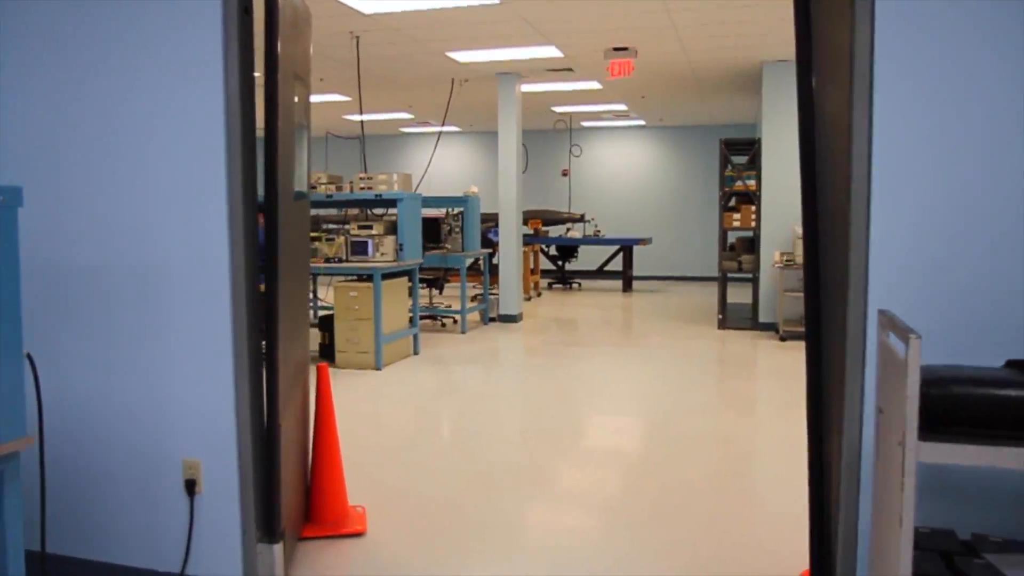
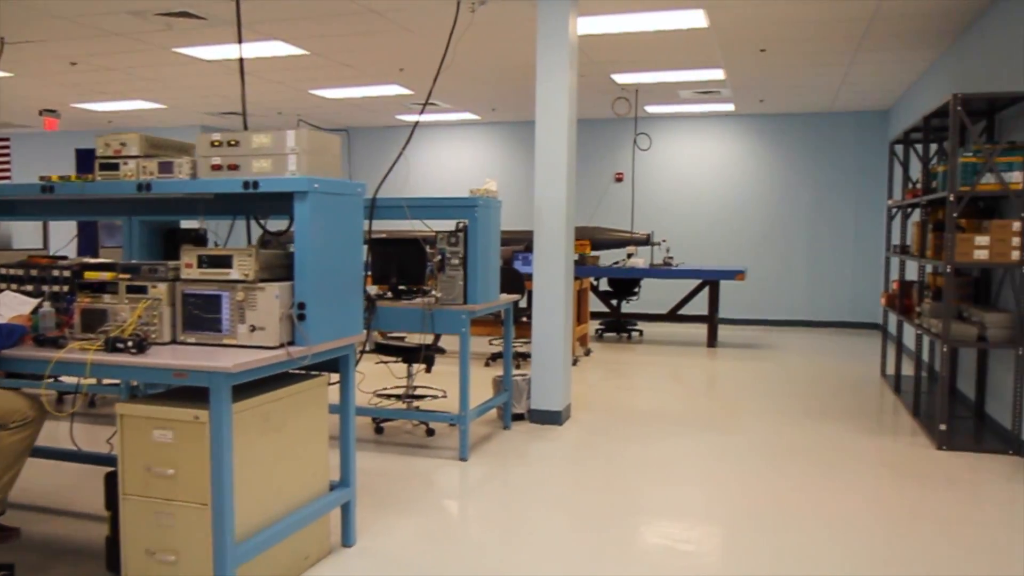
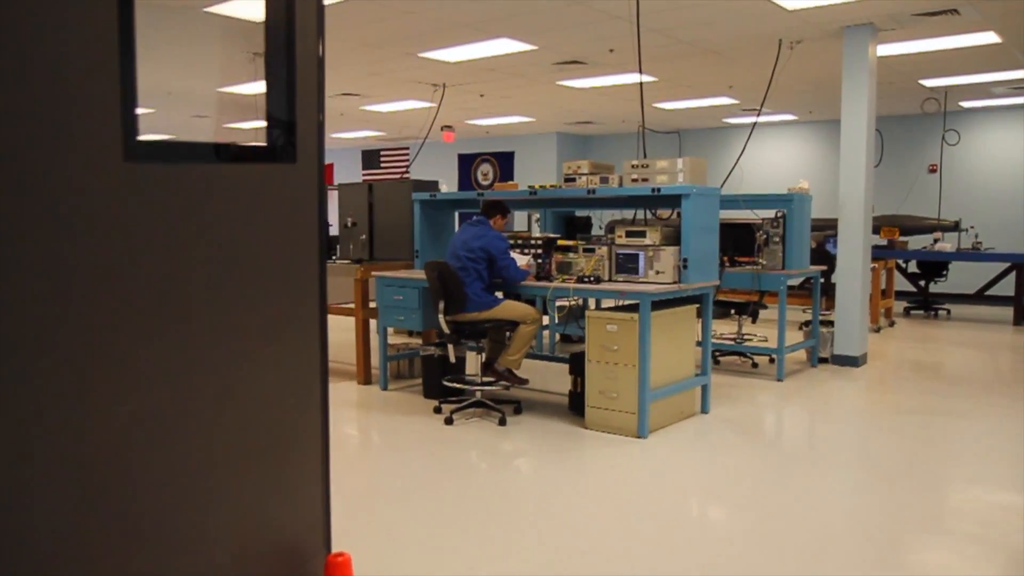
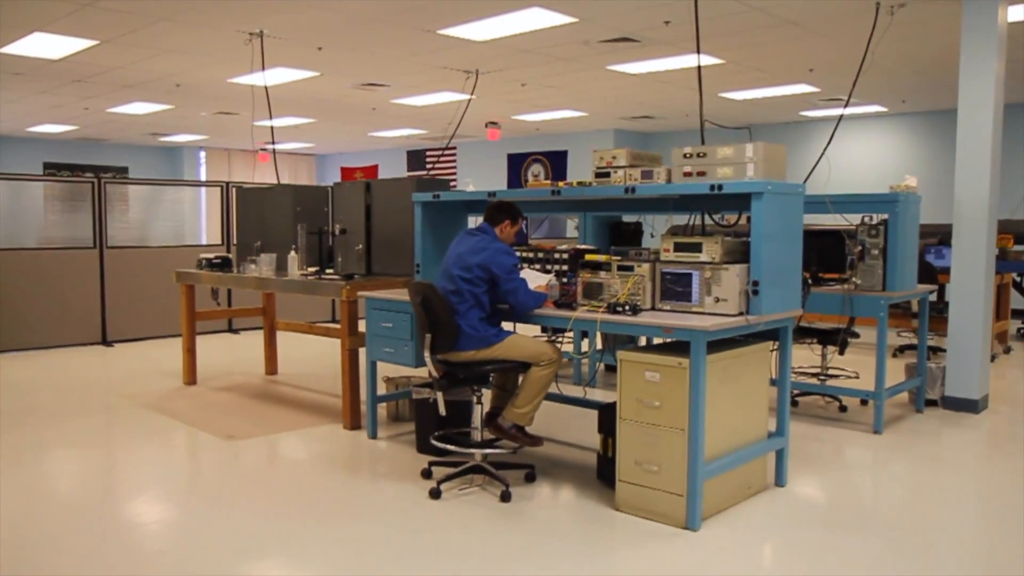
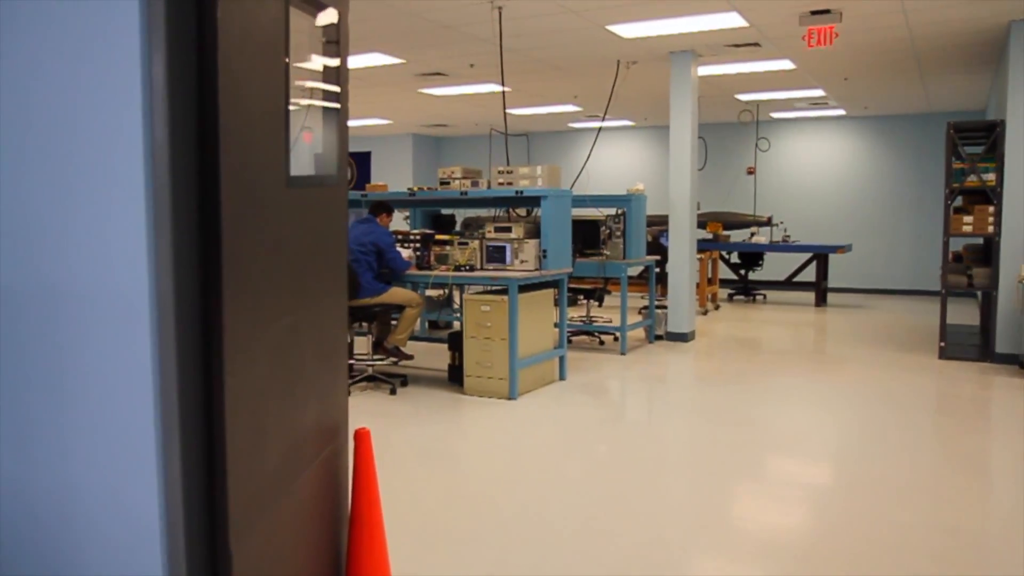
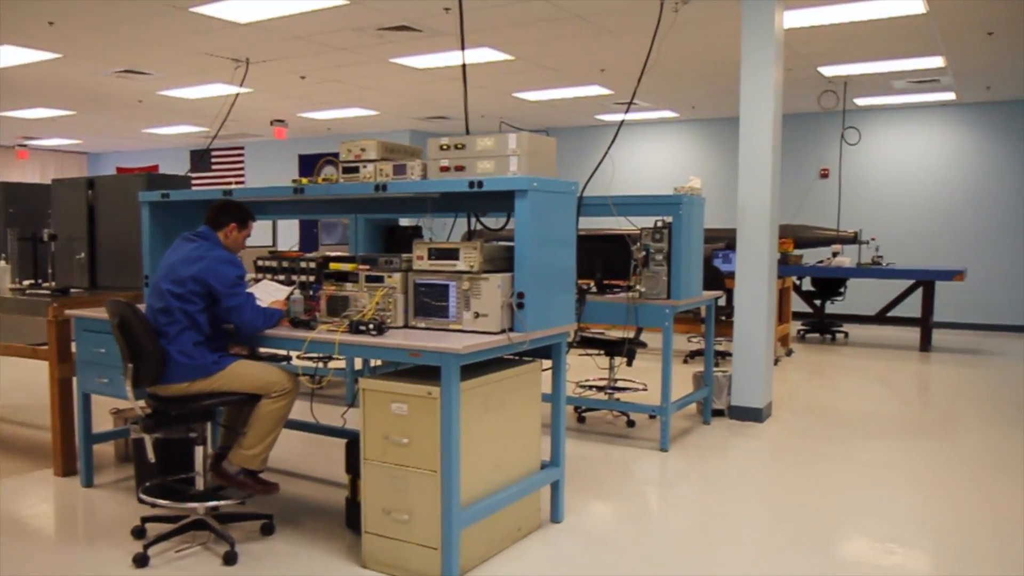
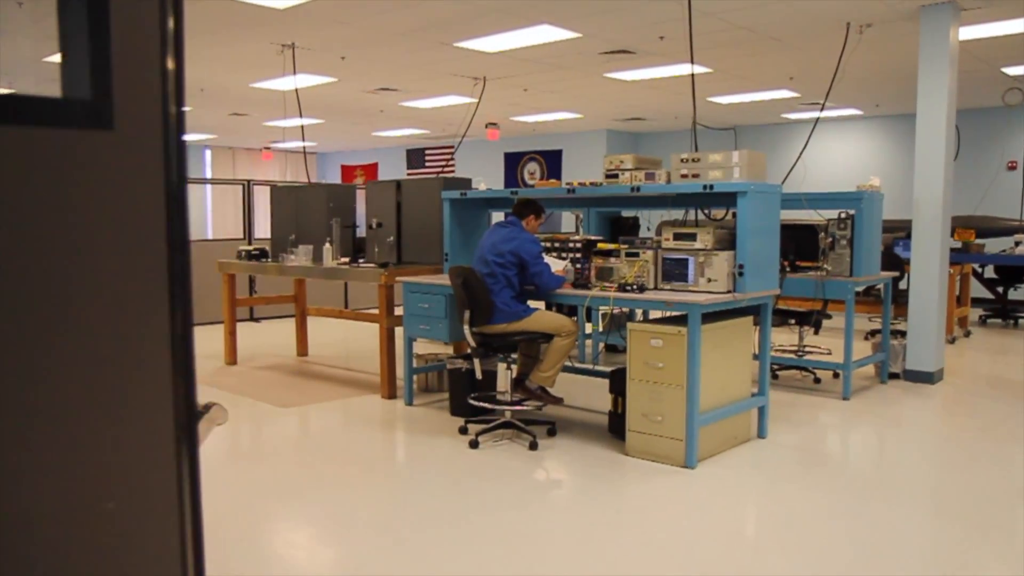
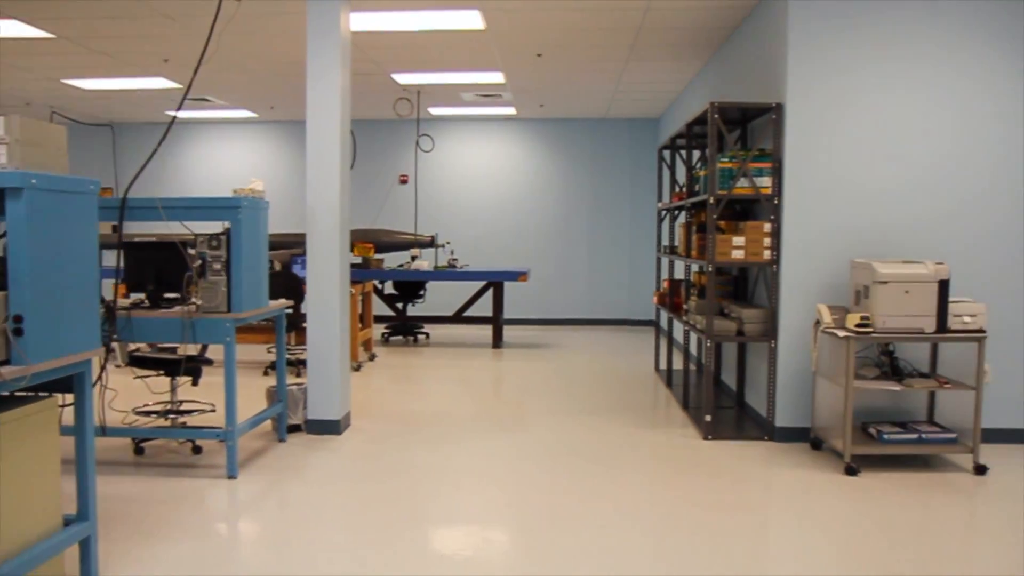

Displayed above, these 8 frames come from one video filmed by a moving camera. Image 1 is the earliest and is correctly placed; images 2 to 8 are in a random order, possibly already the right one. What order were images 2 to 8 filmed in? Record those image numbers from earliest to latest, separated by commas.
5, 3, 7, 4, 6, 2, 8
